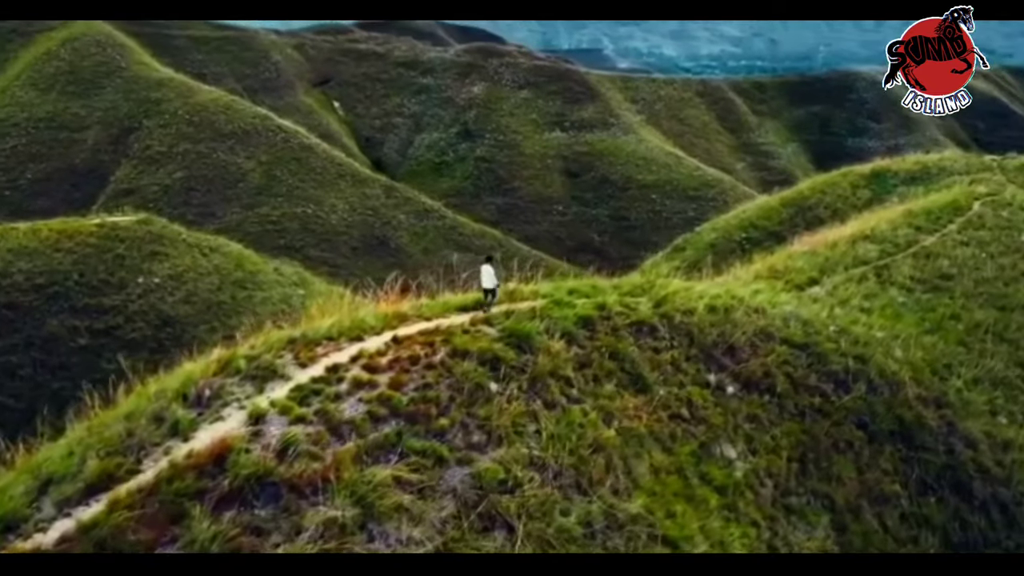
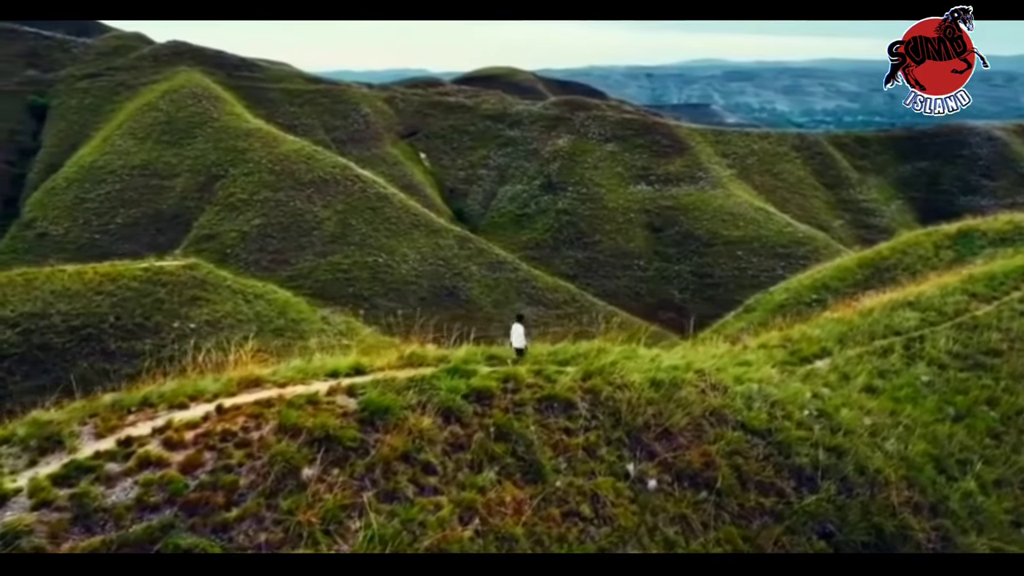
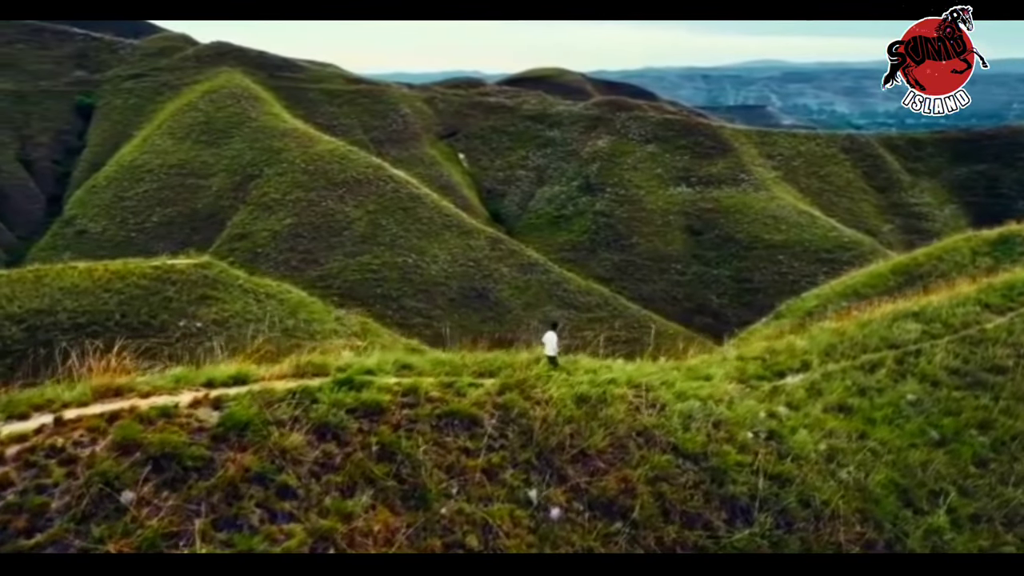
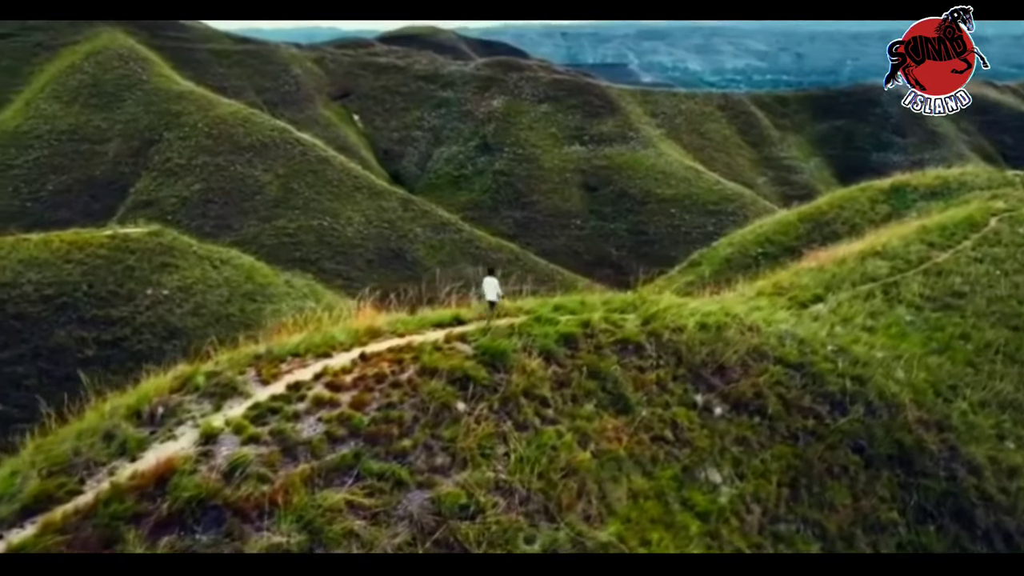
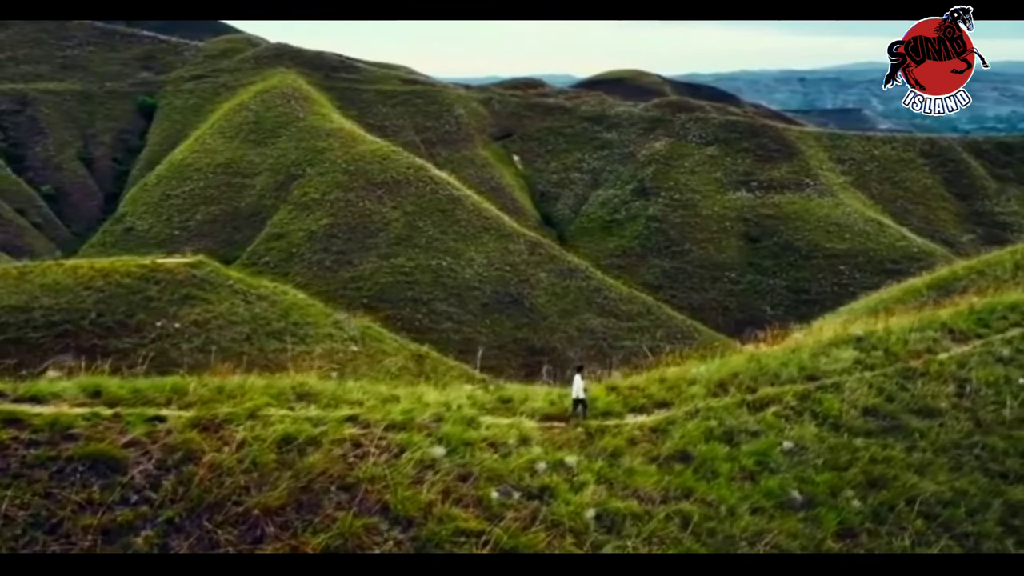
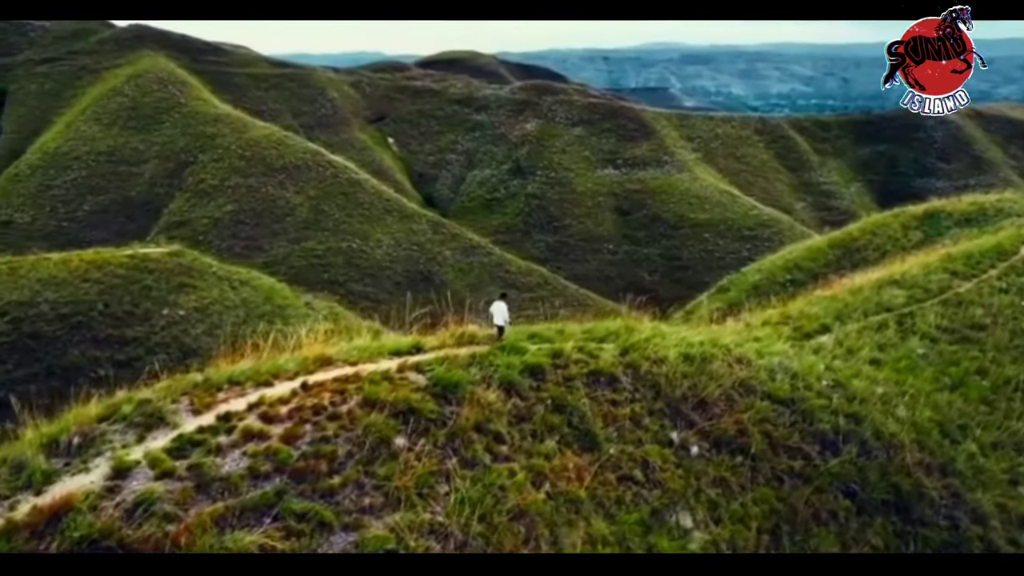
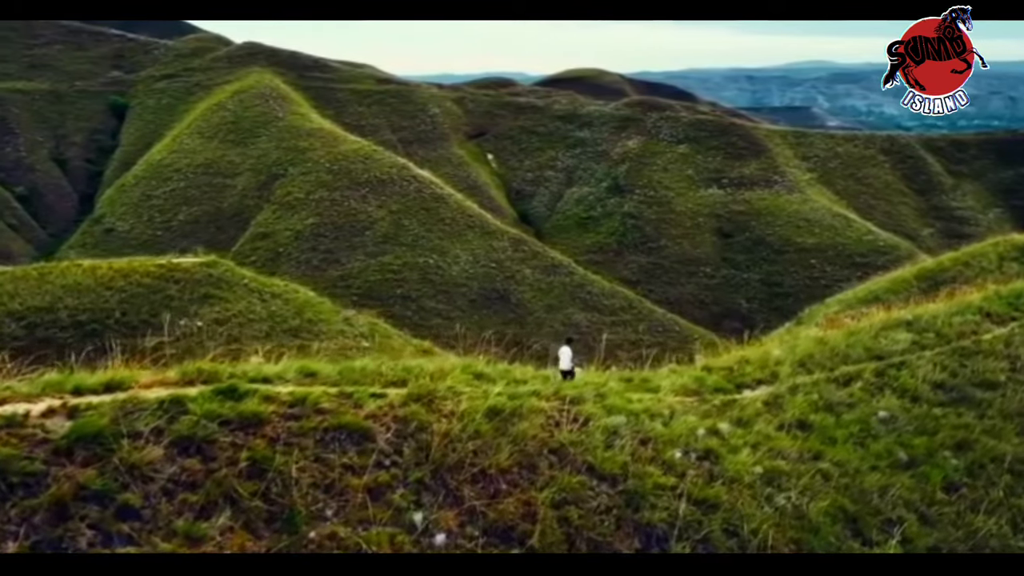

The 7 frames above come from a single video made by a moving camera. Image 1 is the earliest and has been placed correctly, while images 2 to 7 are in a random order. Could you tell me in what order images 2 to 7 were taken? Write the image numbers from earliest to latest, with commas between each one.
4, 6, 2, 3, 7, 5
